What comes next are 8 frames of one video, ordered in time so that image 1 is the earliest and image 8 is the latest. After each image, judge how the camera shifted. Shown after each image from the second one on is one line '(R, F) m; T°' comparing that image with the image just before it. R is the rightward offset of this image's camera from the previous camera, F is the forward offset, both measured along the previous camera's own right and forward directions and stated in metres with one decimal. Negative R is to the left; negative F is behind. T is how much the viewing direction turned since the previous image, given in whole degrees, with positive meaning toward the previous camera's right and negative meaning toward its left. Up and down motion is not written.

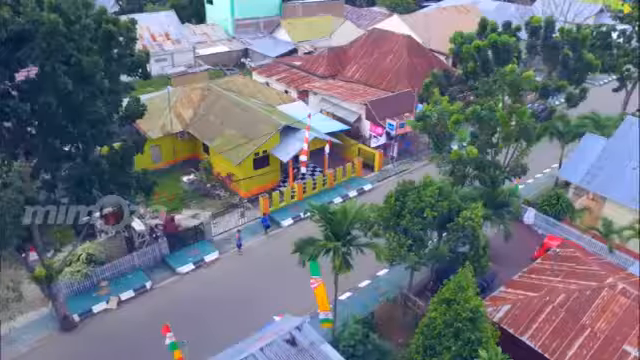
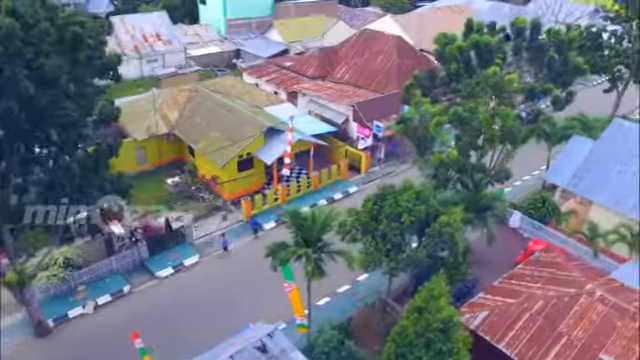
(+1.0, +0.3) m; 0°
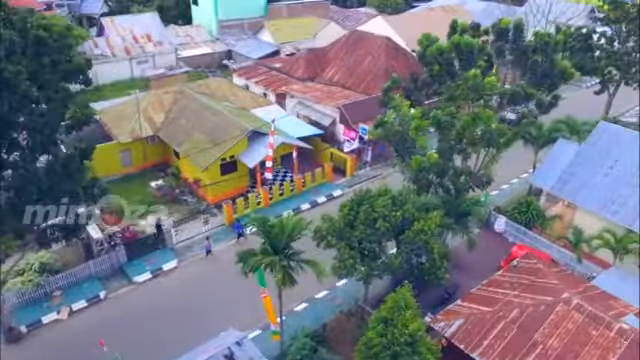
(+1.1, +0.3) m; 0°
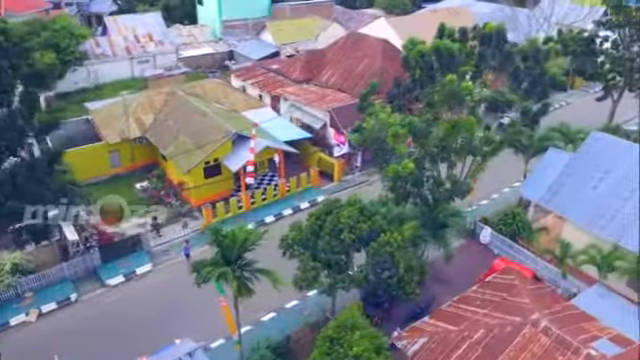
(+2.0, +0.5) m; -2°
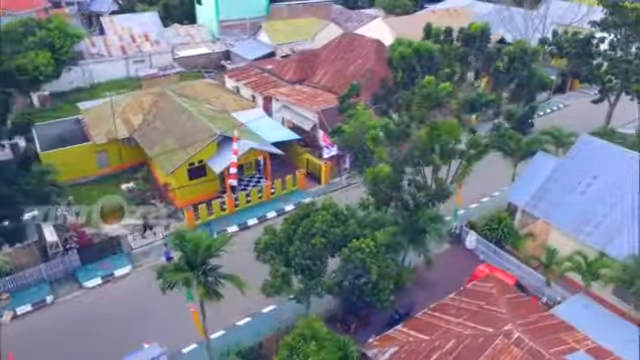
(+1.3, +0.4) m; -1°
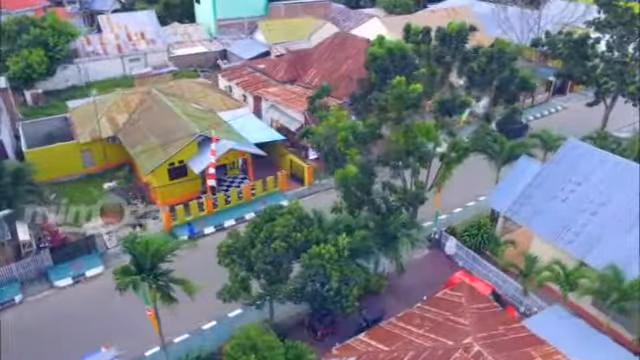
(+1.8, +0.5) m; -2°
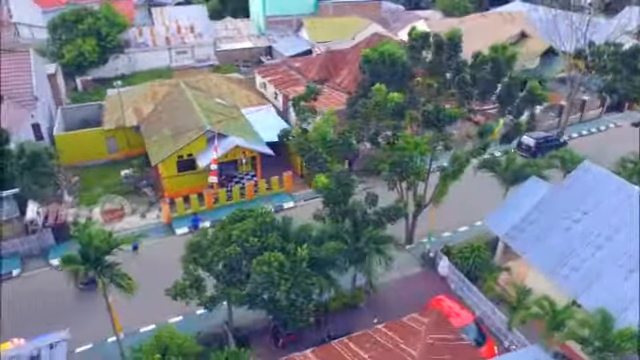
(+3.7, +0.9) m; -8°
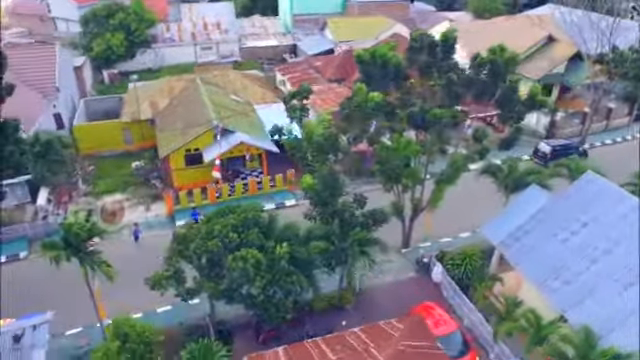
(+1.9, +0.2) m; -4°
